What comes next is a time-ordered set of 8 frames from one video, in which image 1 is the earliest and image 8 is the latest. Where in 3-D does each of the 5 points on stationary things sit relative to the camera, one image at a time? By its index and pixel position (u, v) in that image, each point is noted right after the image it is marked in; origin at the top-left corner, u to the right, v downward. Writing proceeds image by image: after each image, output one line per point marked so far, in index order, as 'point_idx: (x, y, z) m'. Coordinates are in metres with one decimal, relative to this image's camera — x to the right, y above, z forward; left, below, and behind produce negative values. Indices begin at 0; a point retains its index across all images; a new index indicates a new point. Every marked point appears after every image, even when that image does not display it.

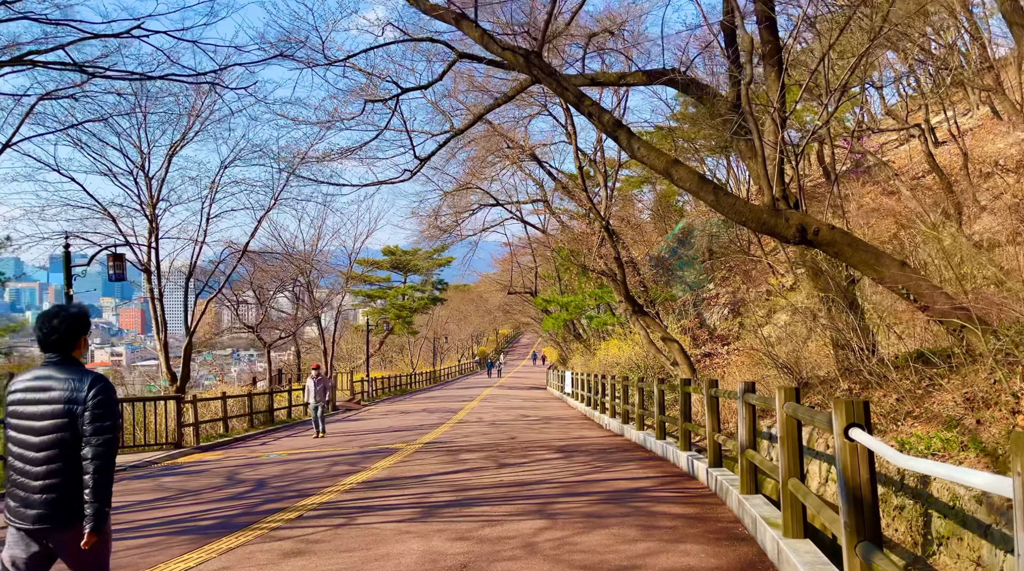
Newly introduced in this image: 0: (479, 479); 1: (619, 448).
0: (-0.3, -2.0, +9.6) m
1: (+1.6, -2.4, +13.4) m
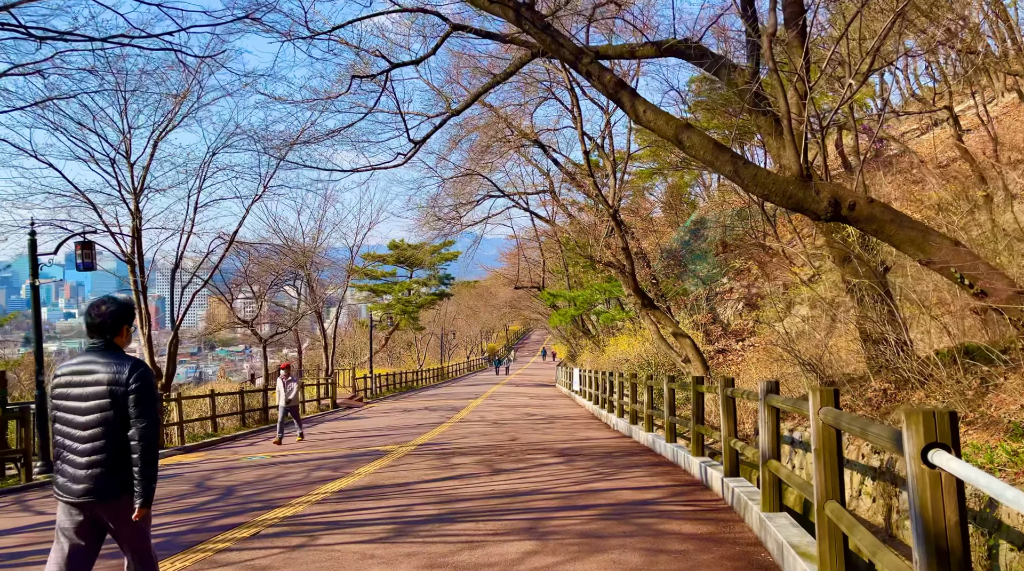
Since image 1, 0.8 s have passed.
0: (-0.4, -1.9, +8.7) m
1: (+1.5, -2.3, +12.4) m
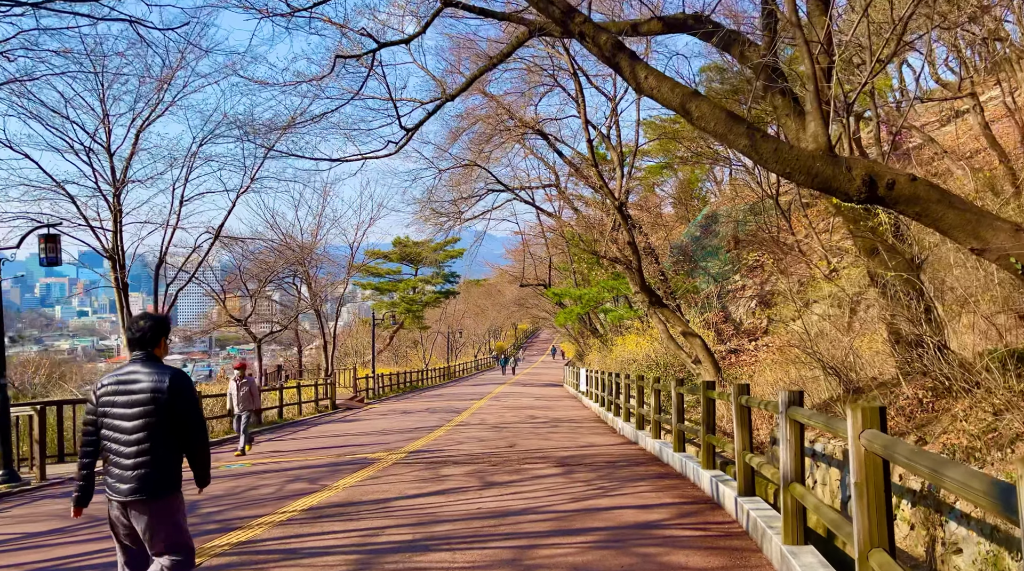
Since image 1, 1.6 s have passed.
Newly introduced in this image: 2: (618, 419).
0: (-0.5, -1.9, +7.8) m
1: (+1.5, -2.2, +11.5) m
2: (+1.9, -2.4, +16.5) m
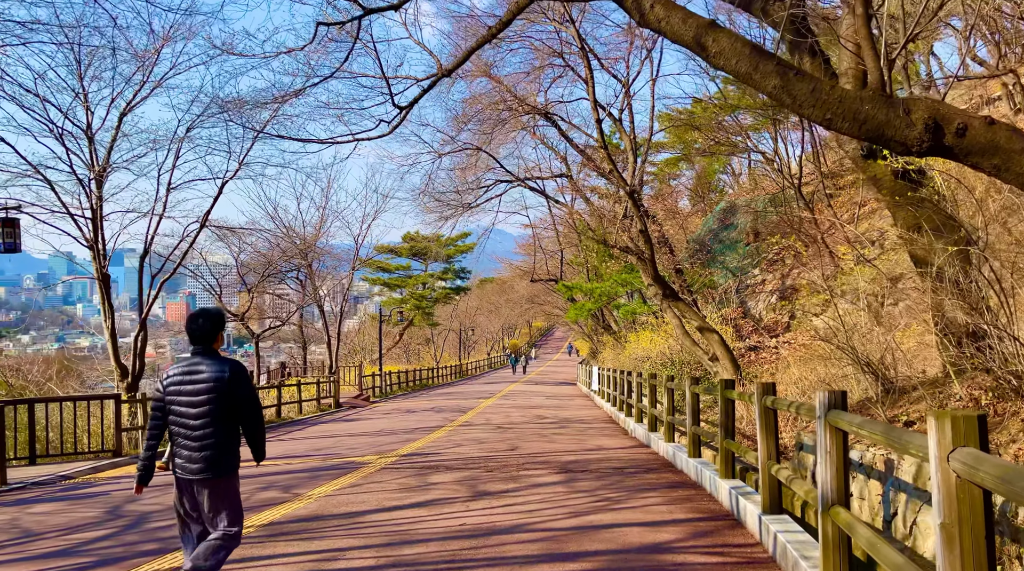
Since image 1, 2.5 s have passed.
0: (-0.6, -1.8, +6.8) m
1: (+1.5, -2.1, +10.5) m
2: (+2.0, -2.3, +15.4) m
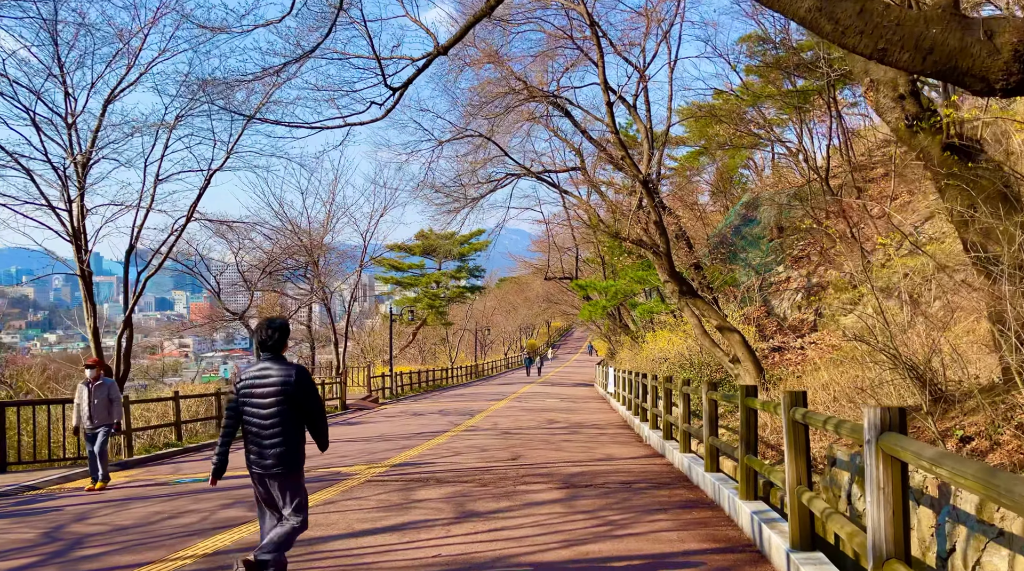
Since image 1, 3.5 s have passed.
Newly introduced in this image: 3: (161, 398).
0: (-0.7, -1.7, +5.9) m
1: (+1.5, -2.0, +9.5) m
2: (+2.1, -2.2, +14.4) m
3: (-6.0, -1.9, +15.7) m
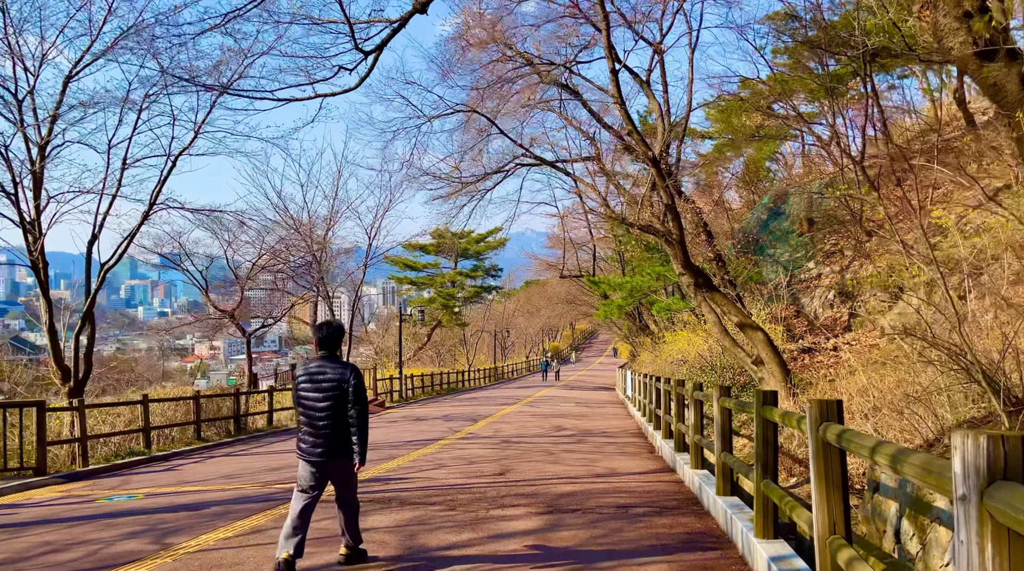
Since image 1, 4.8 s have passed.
0: (-1.0, -1.6, +4.4) m
1: (+1.3, -1.9, +8.0) m
2: (+2.0, -2.1, +12.9) m
3: (-6.0, -1.8, +14.4) m
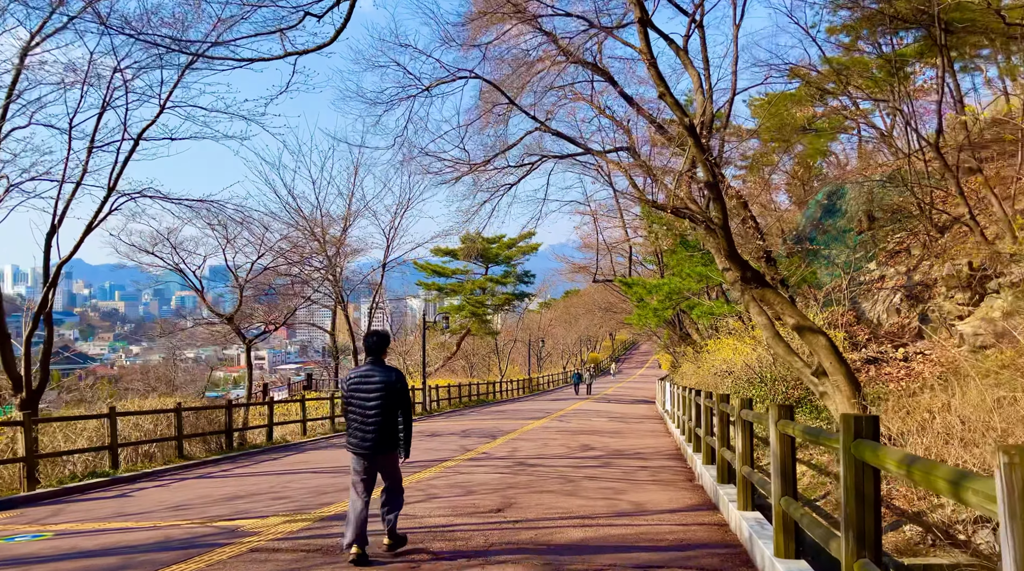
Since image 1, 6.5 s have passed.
0: (-1.2, -1.4, +2.6) m
1: (+1.2, -1.8, +6.0) m
2: (+2.2, -2.1, +10.8) m
3: (-5.8, -1.8, +12.7) m
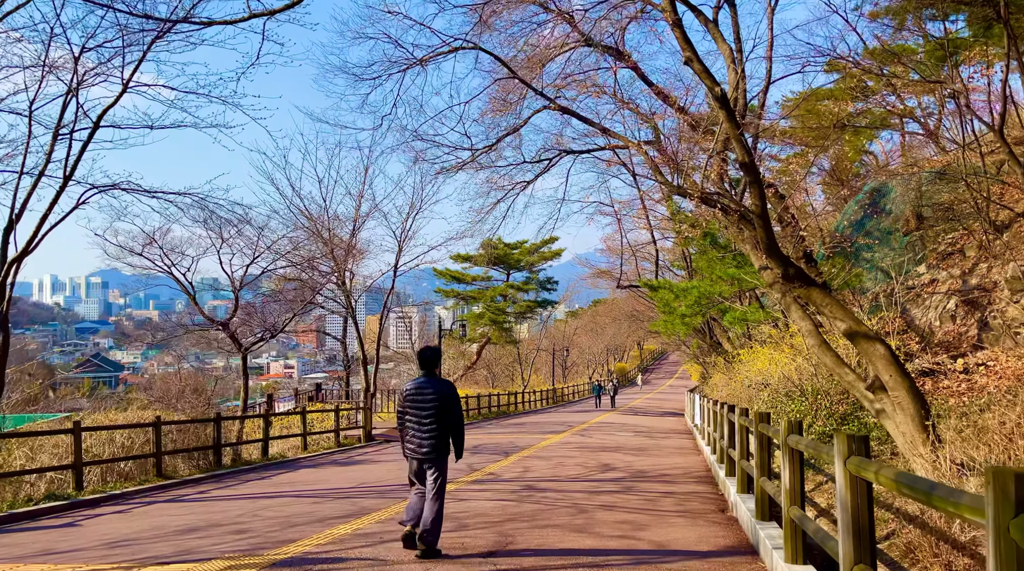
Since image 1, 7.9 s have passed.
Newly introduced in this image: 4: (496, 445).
0: (-1.4, -1.3, +1.2) m
1: (+1.1, -1.7, +4.6) m
2: (+2.2, -2.1, +9.4) m
3: (-5.7, -1.8, +11.5) m
4: (-0.3, -3.1, +17.5) m
